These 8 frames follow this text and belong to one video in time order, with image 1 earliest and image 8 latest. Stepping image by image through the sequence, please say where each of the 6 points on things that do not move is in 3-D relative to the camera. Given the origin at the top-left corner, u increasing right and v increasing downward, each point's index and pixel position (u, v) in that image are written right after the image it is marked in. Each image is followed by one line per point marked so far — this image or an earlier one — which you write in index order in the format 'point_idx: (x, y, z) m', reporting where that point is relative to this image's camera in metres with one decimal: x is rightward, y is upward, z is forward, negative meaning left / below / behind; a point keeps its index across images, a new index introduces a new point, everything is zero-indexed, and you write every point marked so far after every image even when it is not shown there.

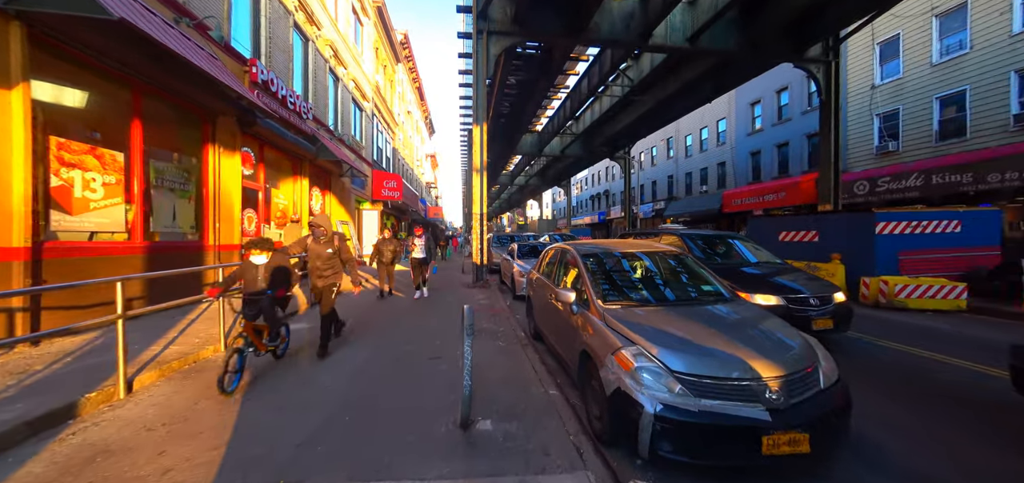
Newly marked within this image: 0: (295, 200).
0: (-7.9, +1.5, +11.9) m
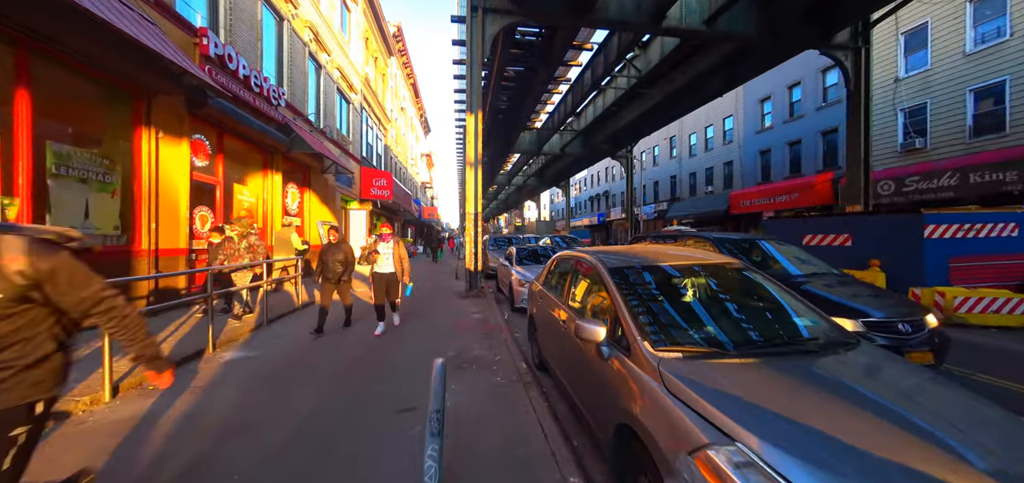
0: (-7.9, +1.4, +10.6) m
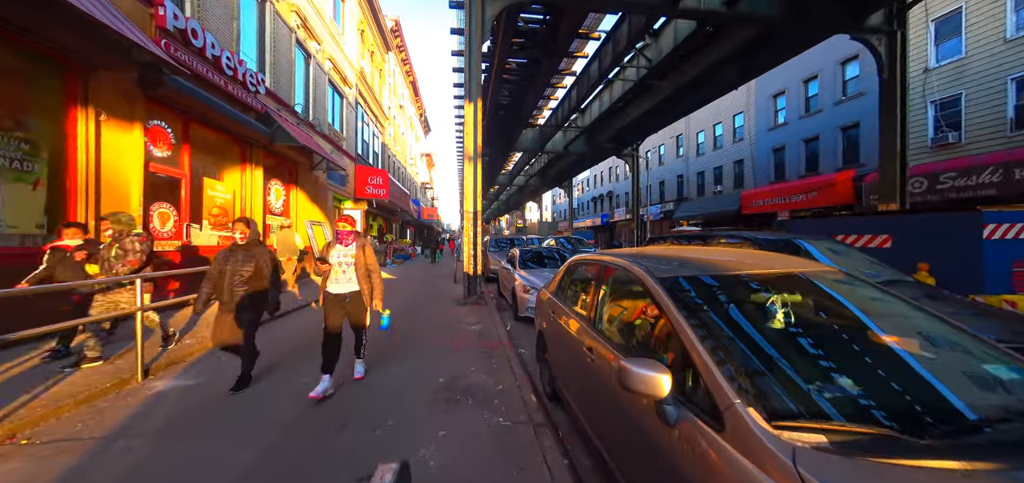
0: (-7.8, +1.4, +9.6) m
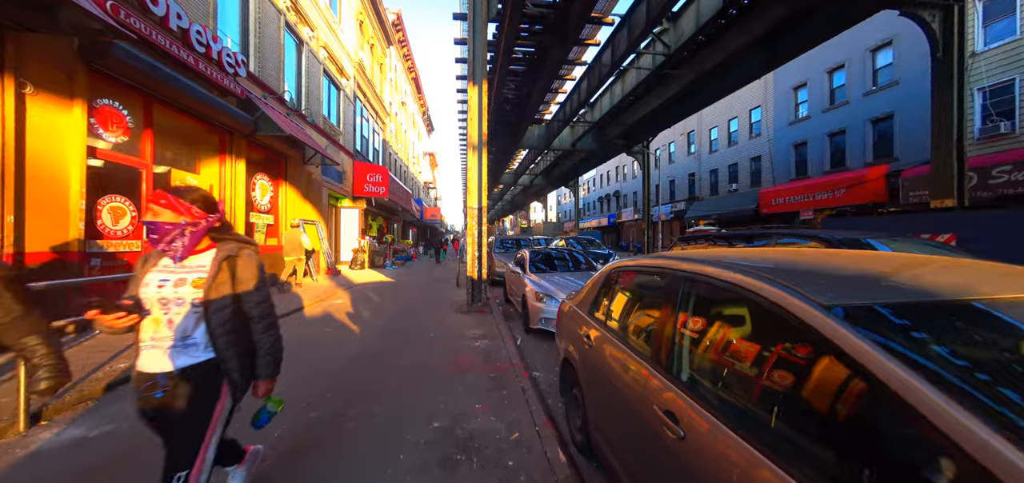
0: (-7.6, +1.4, +8.7) m
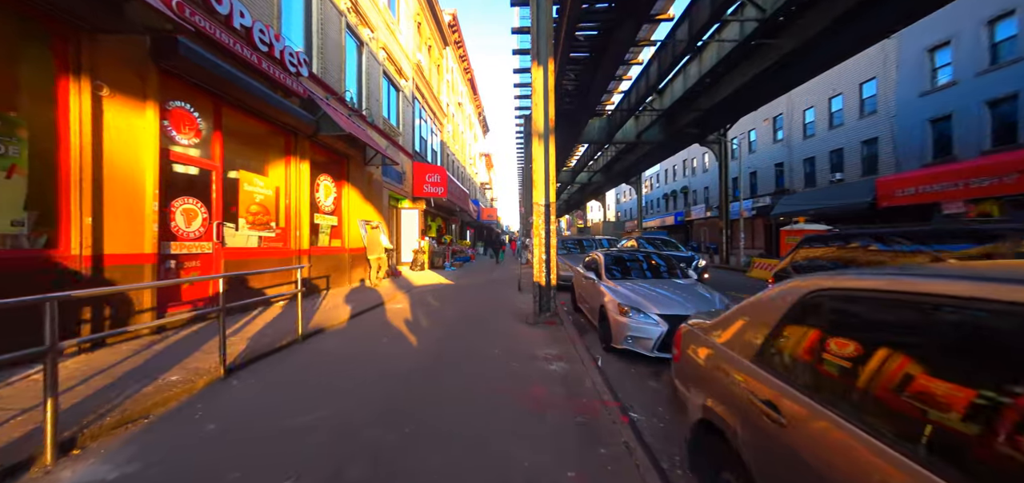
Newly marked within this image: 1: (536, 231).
0: (-5.9, +1.3, +8.7) m
1: (+0.6, +0.2, +7.6) m
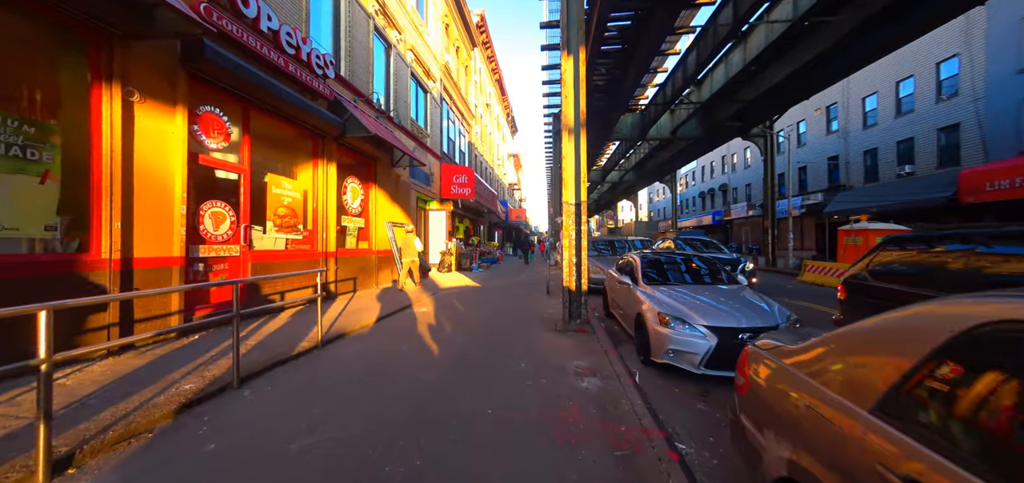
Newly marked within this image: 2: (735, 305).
0: (-5.2, +1.3, +8.8) m
1: (+1.1, +0.2, +7.1) m
2: (+3.5, -1.0, +5.2) m
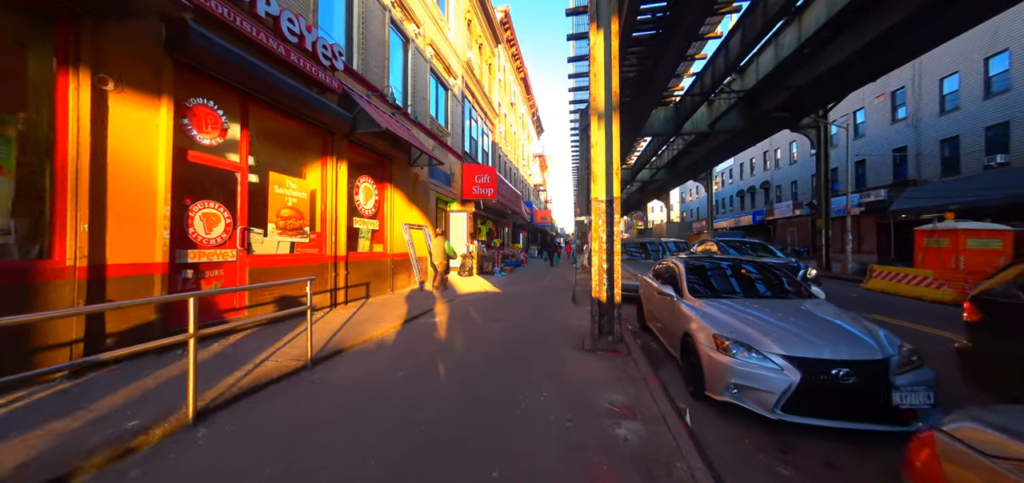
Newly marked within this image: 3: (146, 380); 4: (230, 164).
0: (-4.6, +1.2, +8.2) m
1: (+1.5, +0.1, +6.1) m
2: (+3.7, -1.1, +4.1) m
3: (-4.3, -1.6, +3.9) m
4: (-5.1, +1.4, +5.9) m
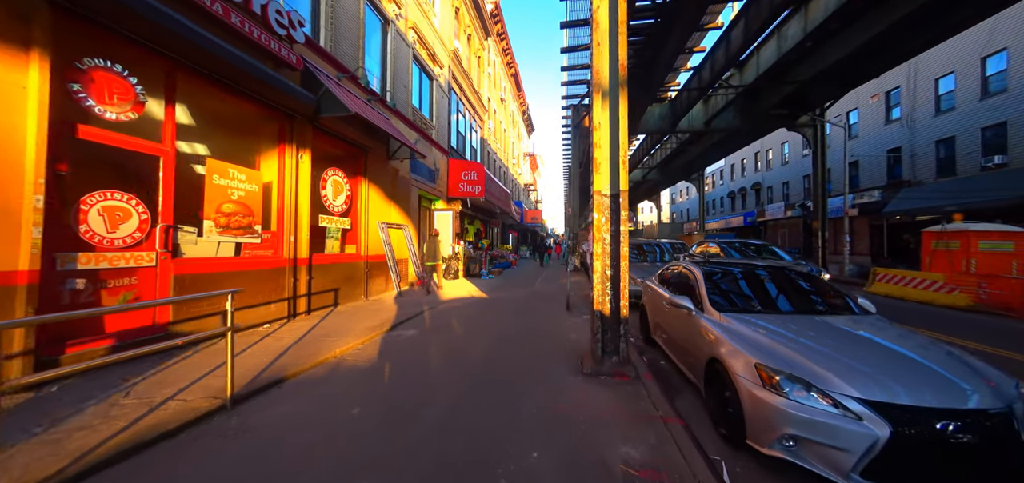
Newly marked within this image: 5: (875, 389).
0: (-4.9, +1.2, +7.1) m
1: (+1.3, +0.1, +5.1) m
2: (+3.6, -1.1, +3.1) m
3: (-4.5, -1.6, +2.8) m
4: (-5.3, +1.4, +4.7) m
5: (+3.0, -1.2, +2.7) m
